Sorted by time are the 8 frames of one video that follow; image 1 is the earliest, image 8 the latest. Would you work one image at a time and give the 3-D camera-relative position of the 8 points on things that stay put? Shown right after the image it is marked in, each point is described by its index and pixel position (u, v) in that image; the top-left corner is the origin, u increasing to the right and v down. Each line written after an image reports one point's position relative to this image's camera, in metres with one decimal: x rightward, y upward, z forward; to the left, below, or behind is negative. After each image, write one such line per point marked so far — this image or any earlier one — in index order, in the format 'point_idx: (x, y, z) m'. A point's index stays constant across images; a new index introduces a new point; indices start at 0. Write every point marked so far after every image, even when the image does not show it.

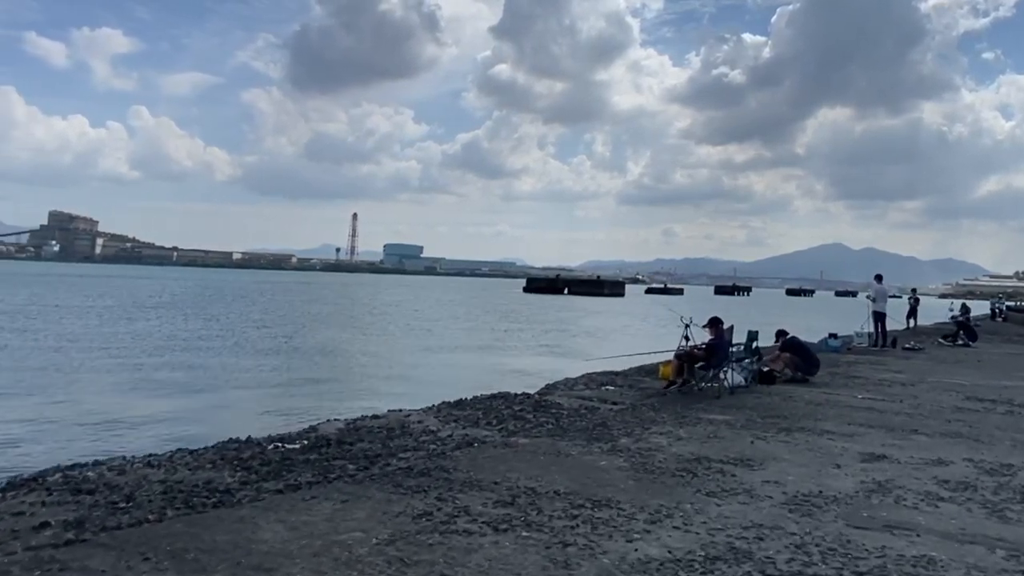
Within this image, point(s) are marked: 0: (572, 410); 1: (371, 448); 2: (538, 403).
0: (+0.8, -1.7, +10.7) m
1: (-1.5, -1.7, +8.2) m
2: (+0.4, -1.7, +11.2) m
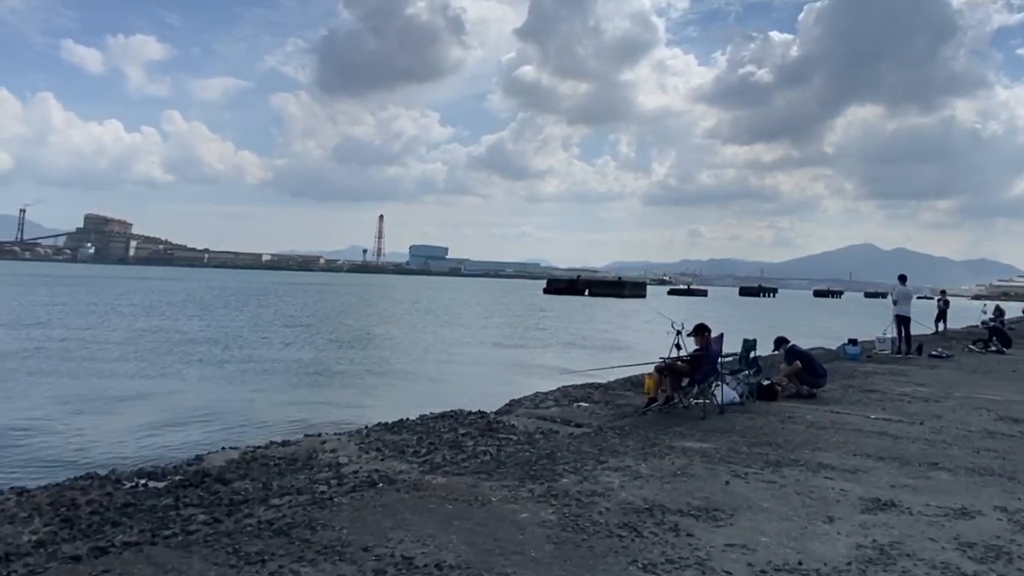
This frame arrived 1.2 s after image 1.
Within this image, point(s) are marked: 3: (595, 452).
0: (+0.1, -1.8, +9.1) m
1: (-2.3, -1.8, +6.6) m
2: (-0.3, -1.7, +9.6) m
3: (+0.9, -1.7, +8.1) m
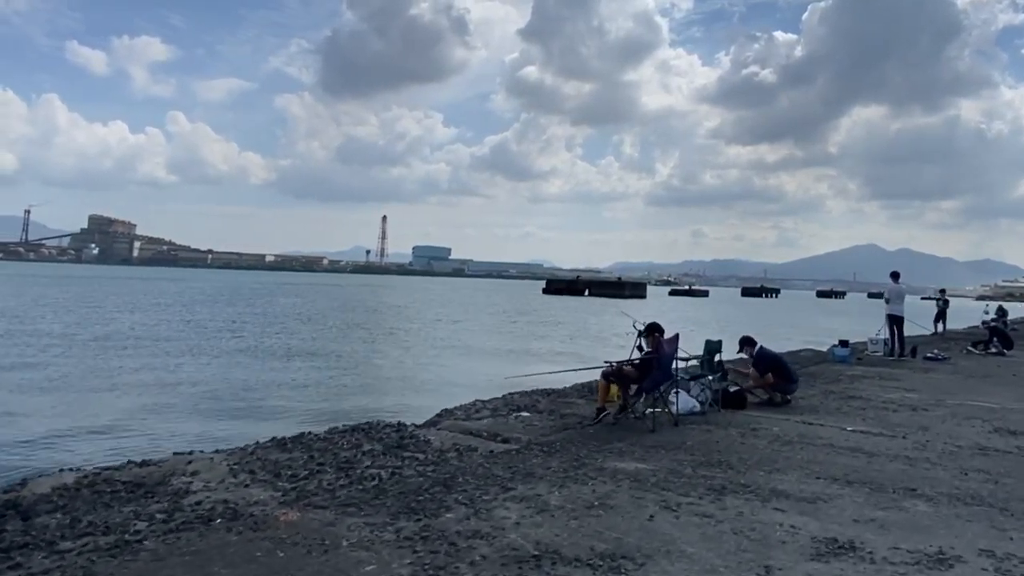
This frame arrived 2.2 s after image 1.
0: (-0.8, -1.7, +7.8) m
1: (-3.3, -1.7, +5.3) m
2: (-1.2, -1.7, +8.3) m
3: (-0.1, -1.7, +6.8) m
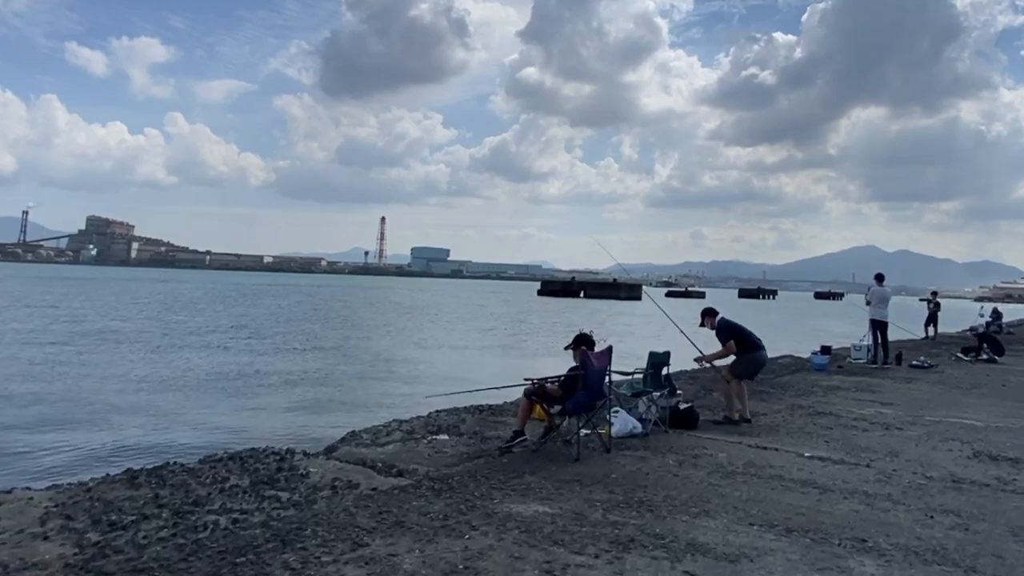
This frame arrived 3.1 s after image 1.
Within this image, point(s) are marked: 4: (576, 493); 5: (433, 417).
0: (-1.8, -1.8, +6.6) m
1: (-4.2, -1.7, +4.2) m
2: (-2.2, -1.7, +7.1) m
3: (-1.1, -1.7, +5.6) m
4: (+0.6, -1.8, +6.6) m
5: (-1.0, -1.7, +10.0) m
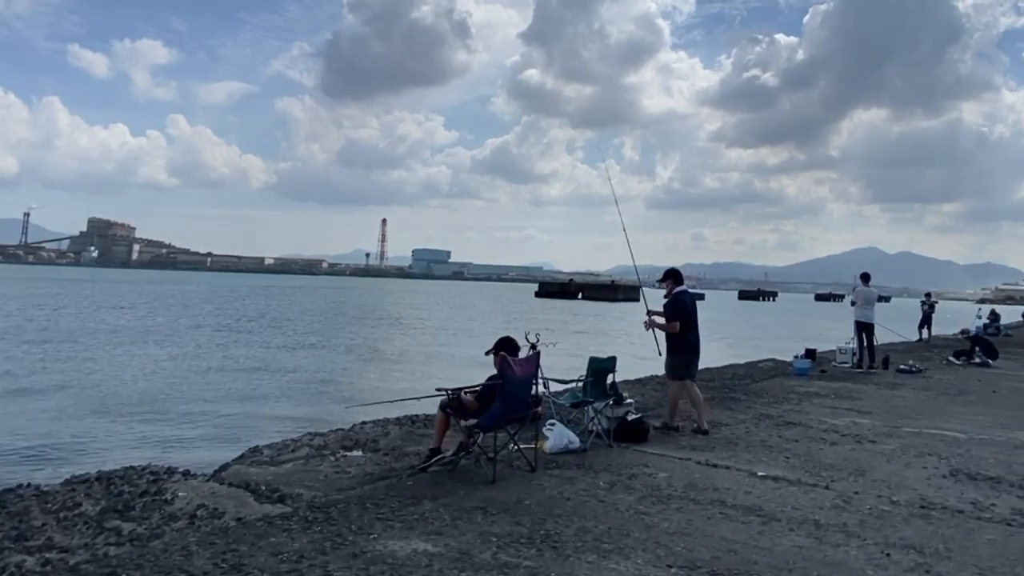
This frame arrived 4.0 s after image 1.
0: (-2.6, -1.7, +5.6) m
1: (-5.1, -1.7, +3.2) m
2: (-3.1, -1.7, +6.1) m
3: (-1.9, -1.7, +4.6) m
4: (-0.3, -1.7, +5.6) m
5: (-1.8, -1.7, +9.0) m
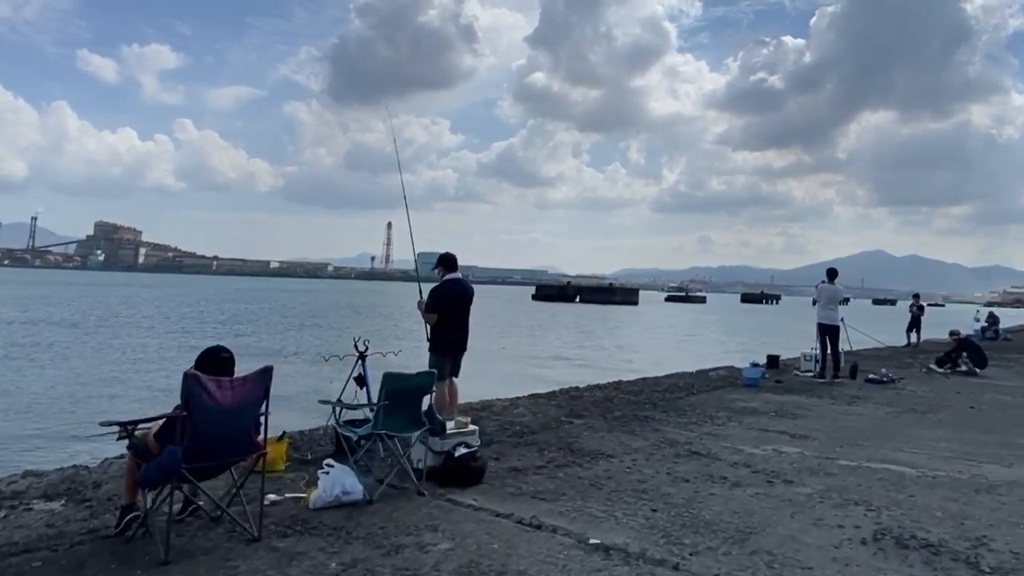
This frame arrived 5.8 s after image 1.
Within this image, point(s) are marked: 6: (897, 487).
0: (-4.5, -1.6, +3.5) m
1: (-7.0, -1.6, +1.1) m
2: (-4.9, -1.6, +3.9) m
3: (-3.8, -1.6, +2.4) m
4: (-2.2, -1.7, +3.4) m
5: (-3.7, -1.6, +6.8) m
6: (+3.6, -1.8, +7.1) m
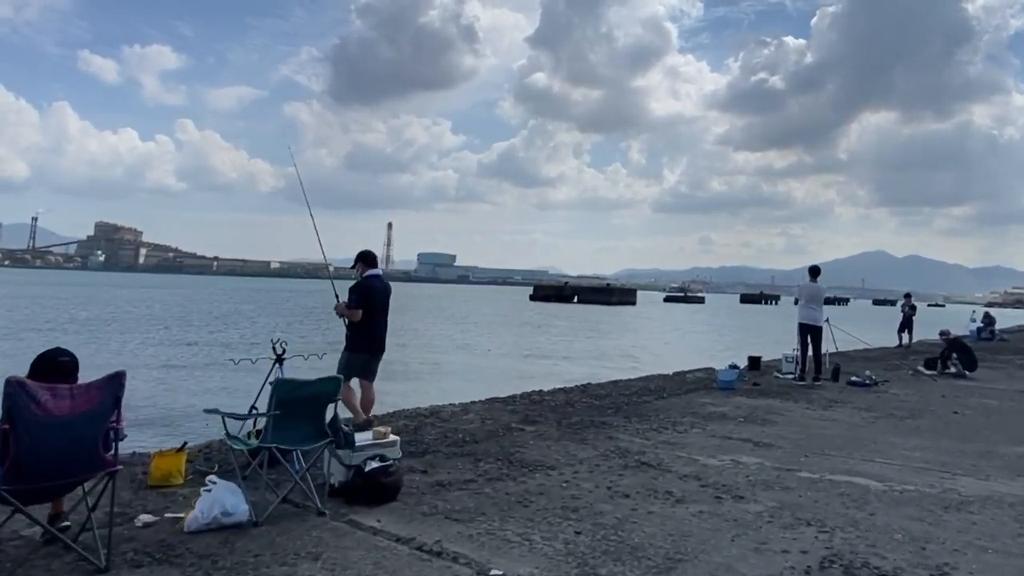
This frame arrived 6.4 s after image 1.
0: (-5.2, -1.6, +2.8) m
1: (-7.7, -1.6, +0.4) m
2: (-5.6, -1.6, +3.3) m
3: (-4.5, -1.6, +1.8) m
4: (-2.8, -1.6, +2.8) m
5: (-4.4, -1.6, +6.2) m
6: (+3.0, -1.8, +6.4) m
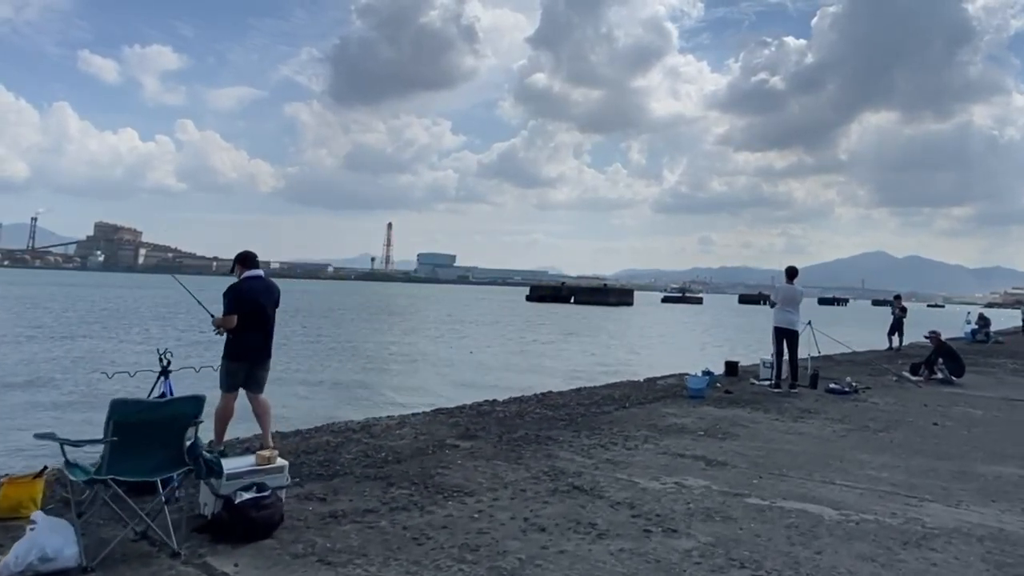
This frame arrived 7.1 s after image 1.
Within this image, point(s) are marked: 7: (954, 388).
0: (-5.9, -1.6, +2.1) m
1: (-8.4, -1.6, -0.3) m
2: (-6.3, -1.6, +2.5) m
3: (-5.2, -1.6, +1.0) m
4: (-3.6, -1.6, +2.0) m
5: (-5.1, -1.6, +5.4) m
6: (+2.2, -1.8, +5.6) m
7: (+9.0, -2.0, +15.3) m
